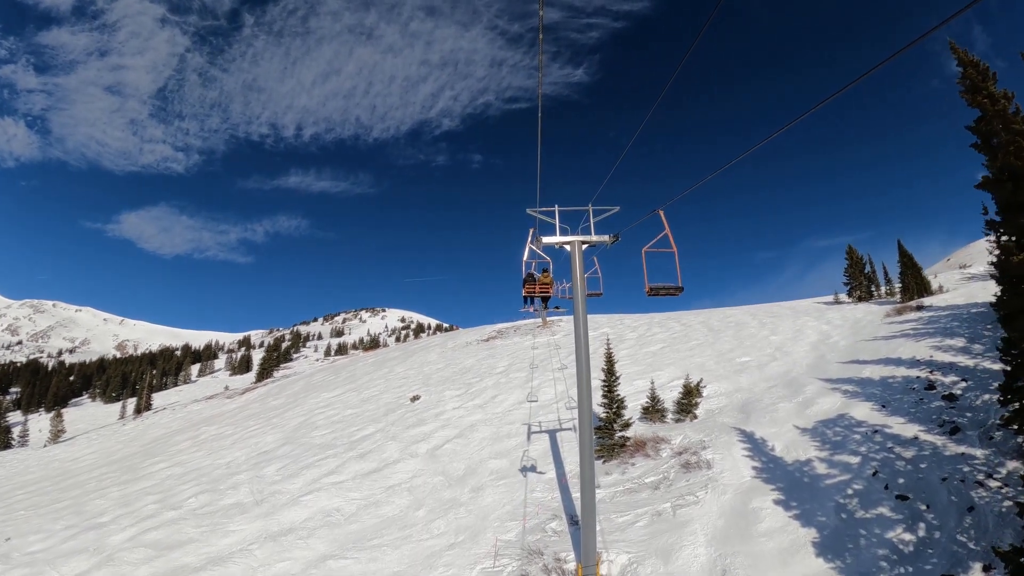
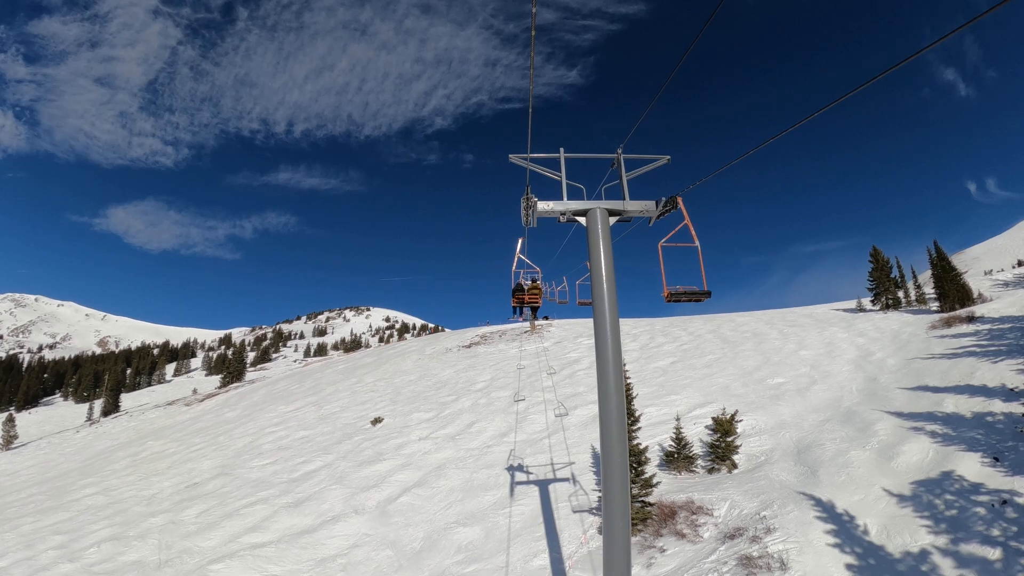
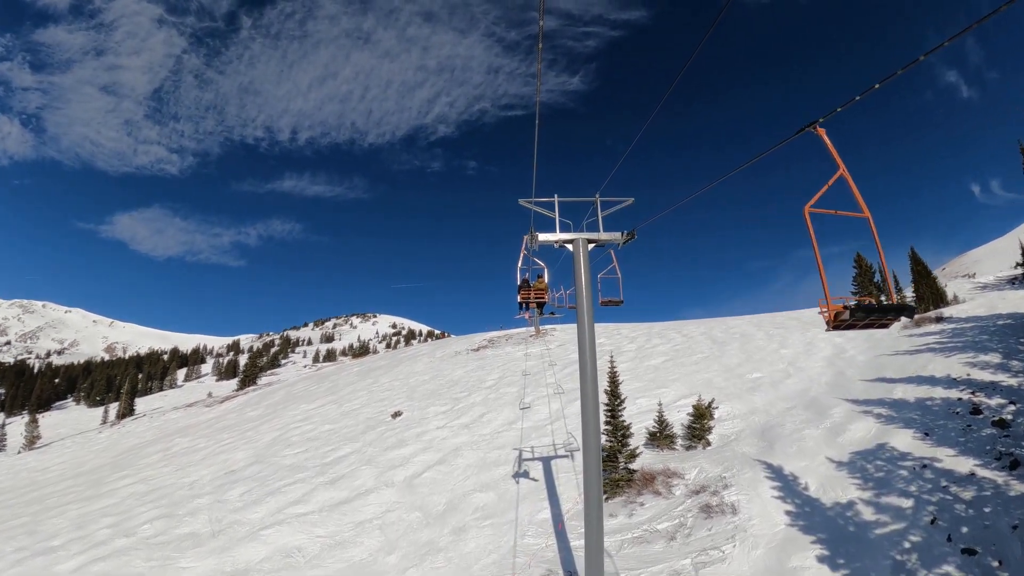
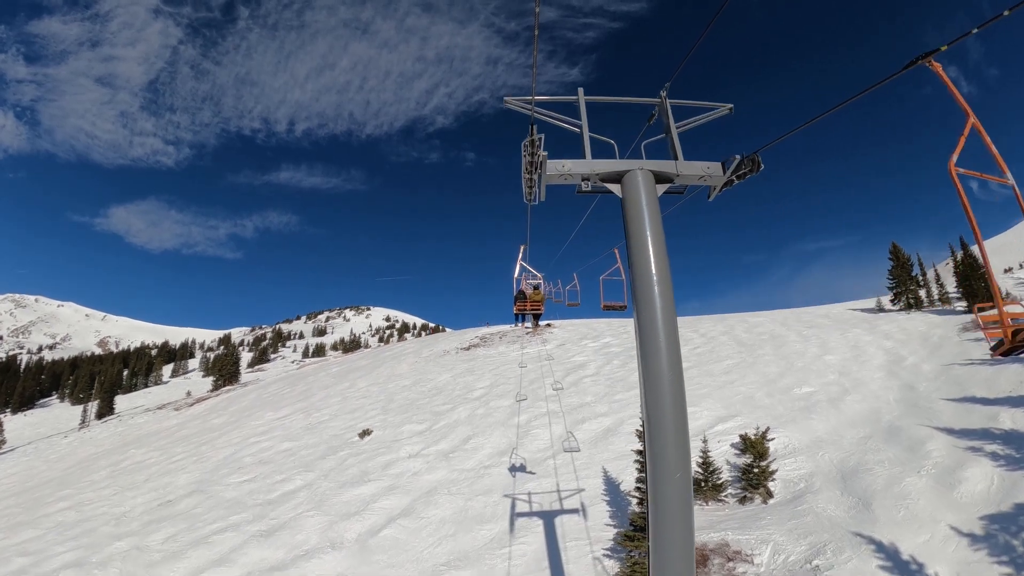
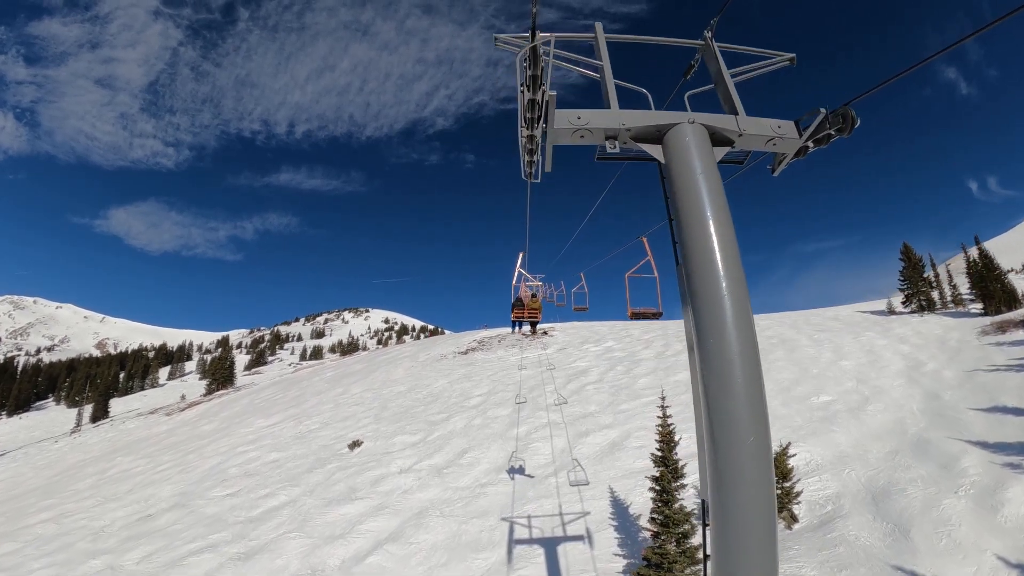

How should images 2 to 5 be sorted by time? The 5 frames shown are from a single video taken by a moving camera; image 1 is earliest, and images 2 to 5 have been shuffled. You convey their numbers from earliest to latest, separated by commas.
3, 2, 4, 5
